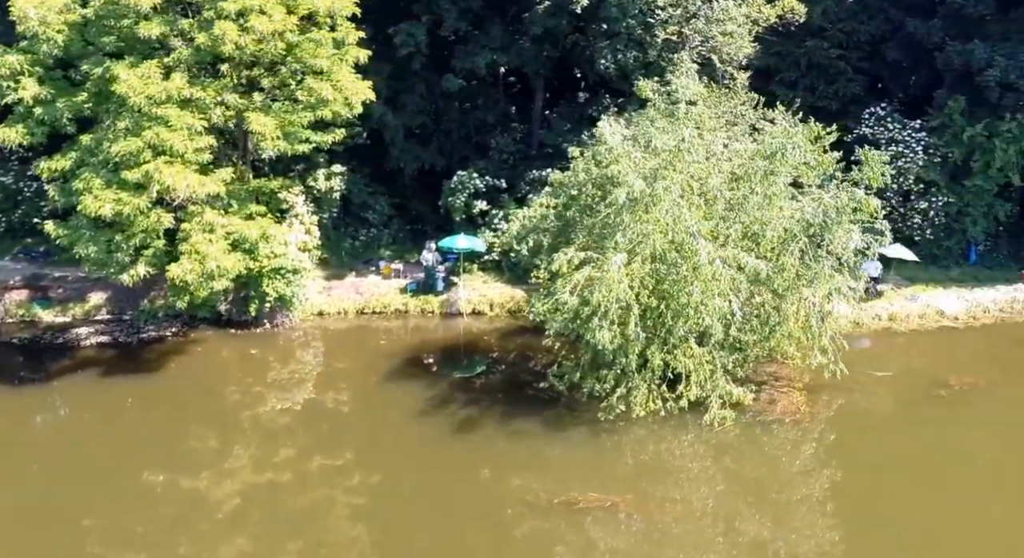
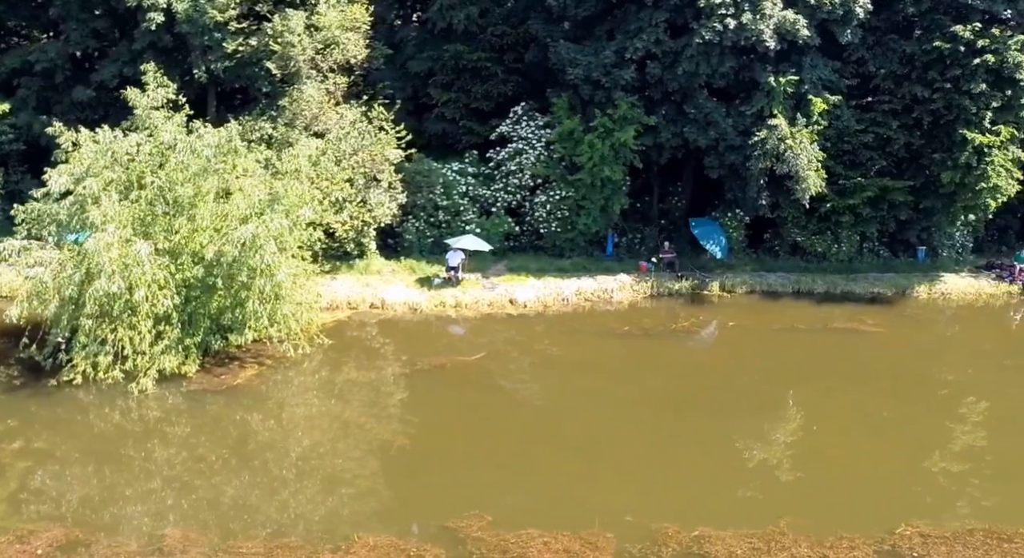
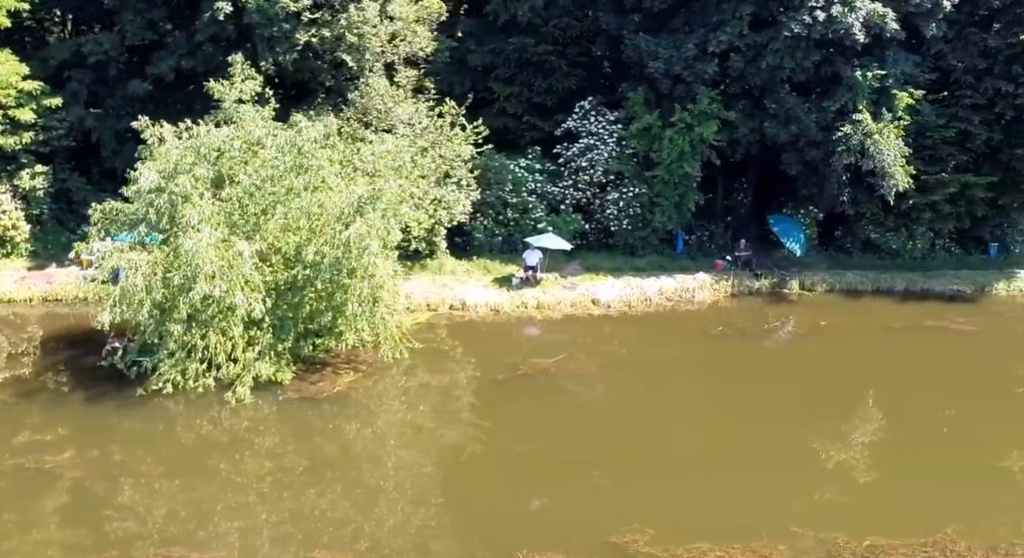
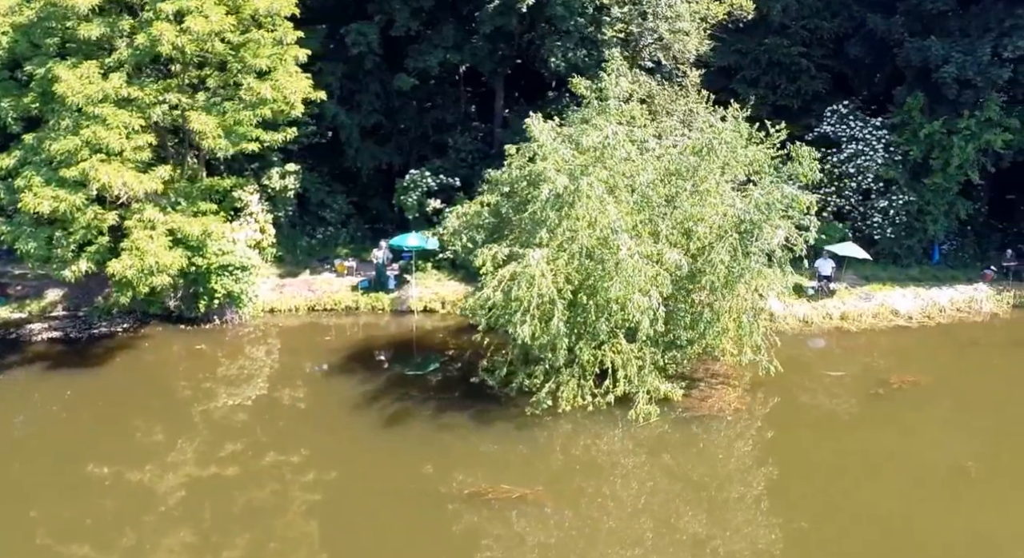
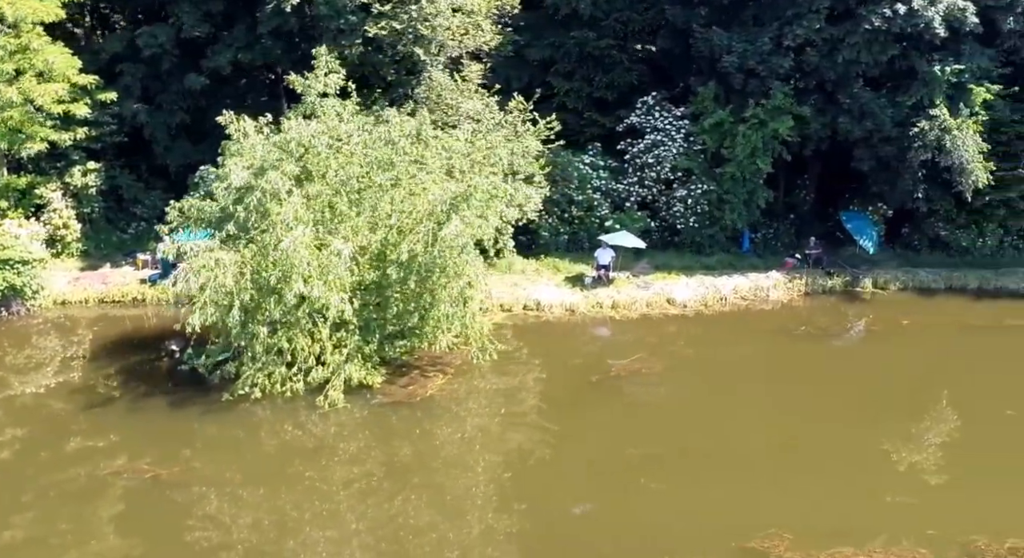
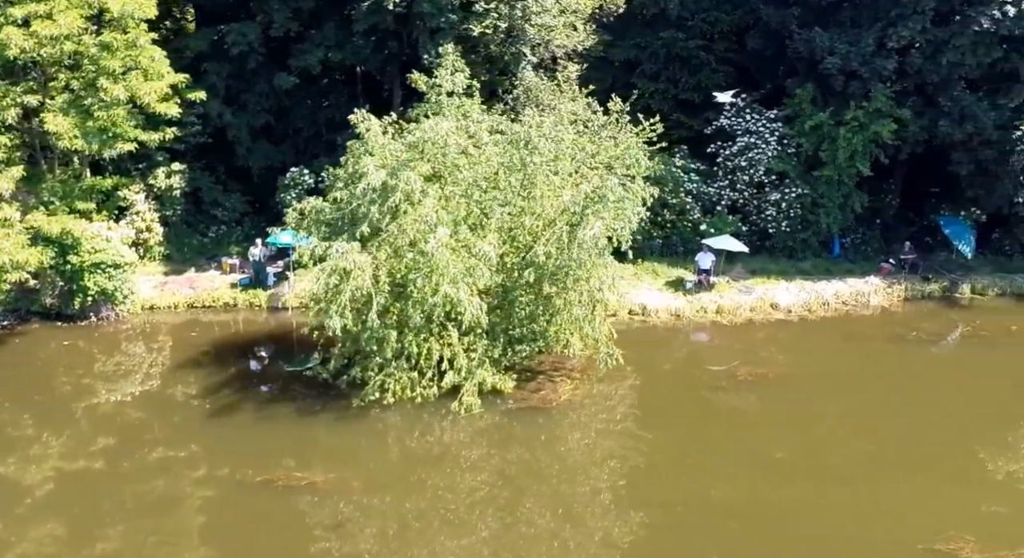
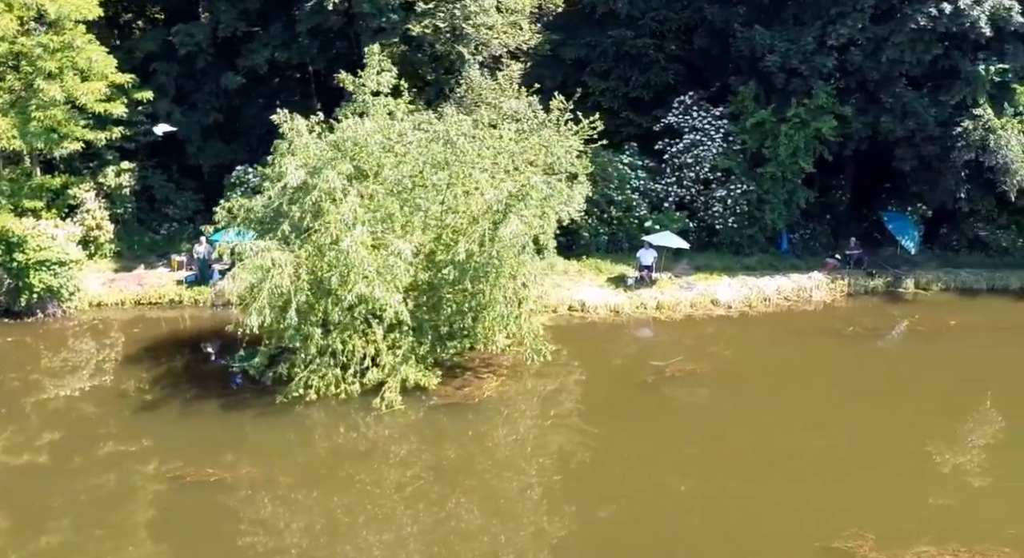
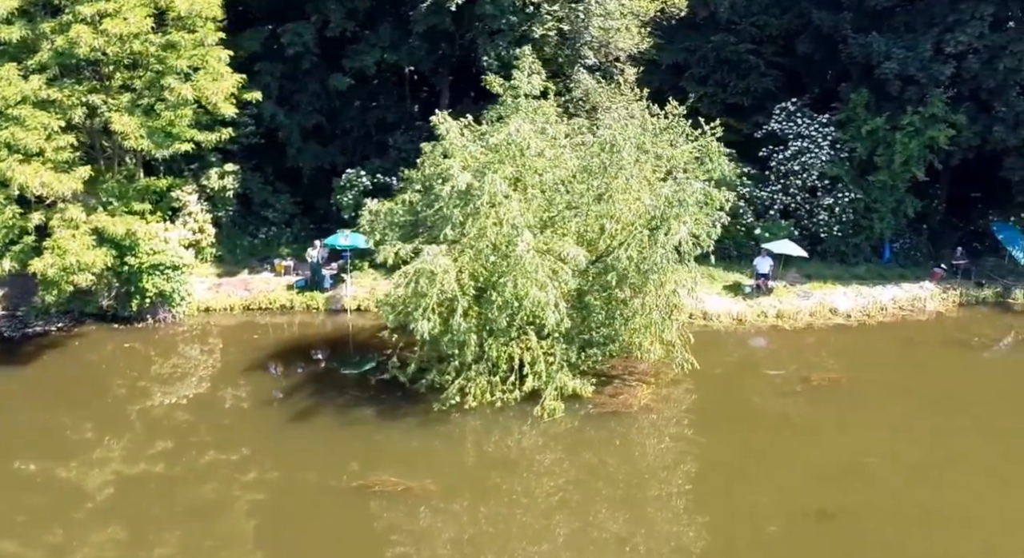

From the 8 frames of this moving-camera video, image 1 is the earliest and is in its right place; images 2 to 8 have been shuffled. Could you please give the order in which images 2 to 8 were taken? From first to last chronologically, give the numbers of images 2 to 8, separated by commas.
4, 8, 6, 7, 5, 3, 2
